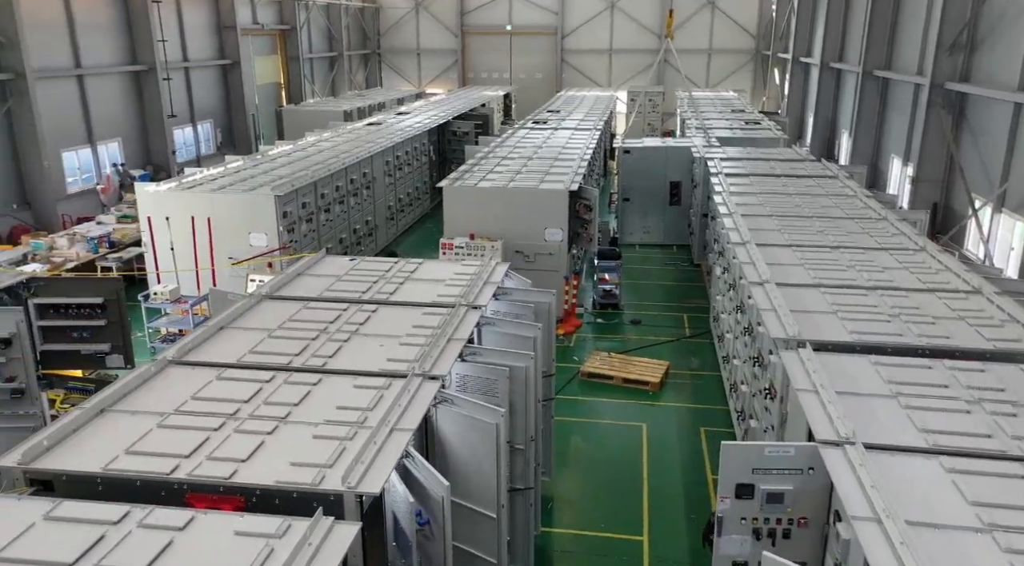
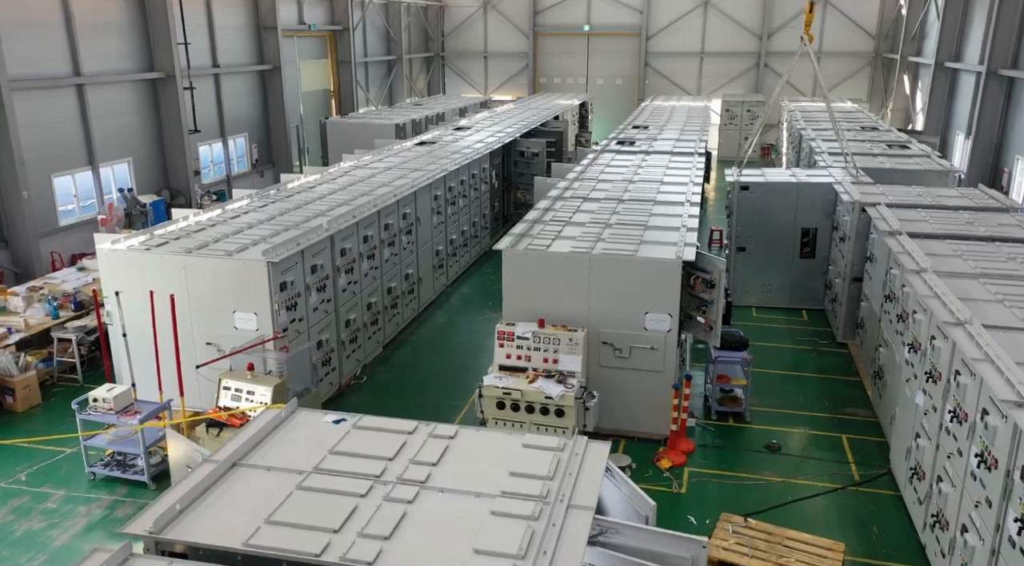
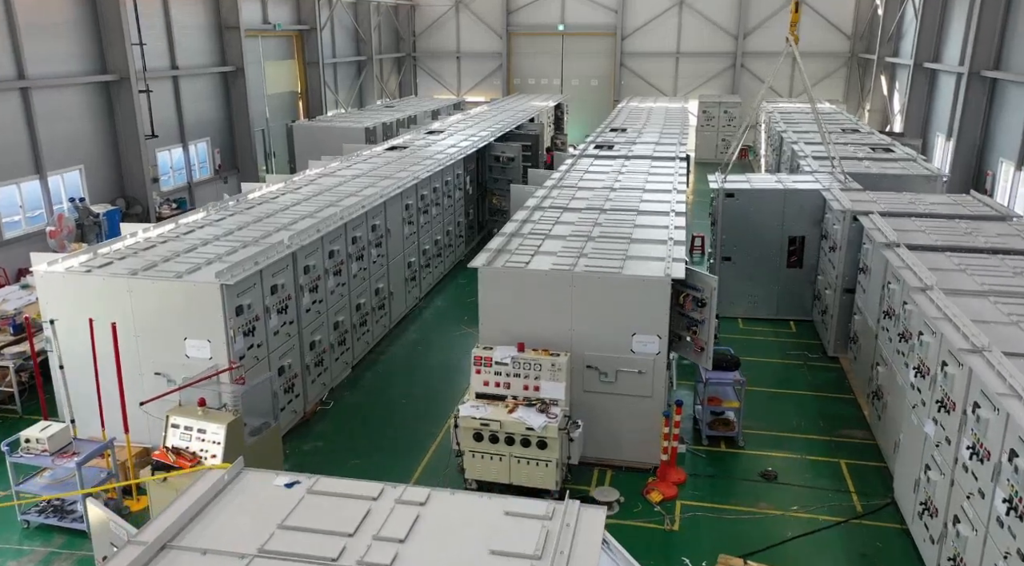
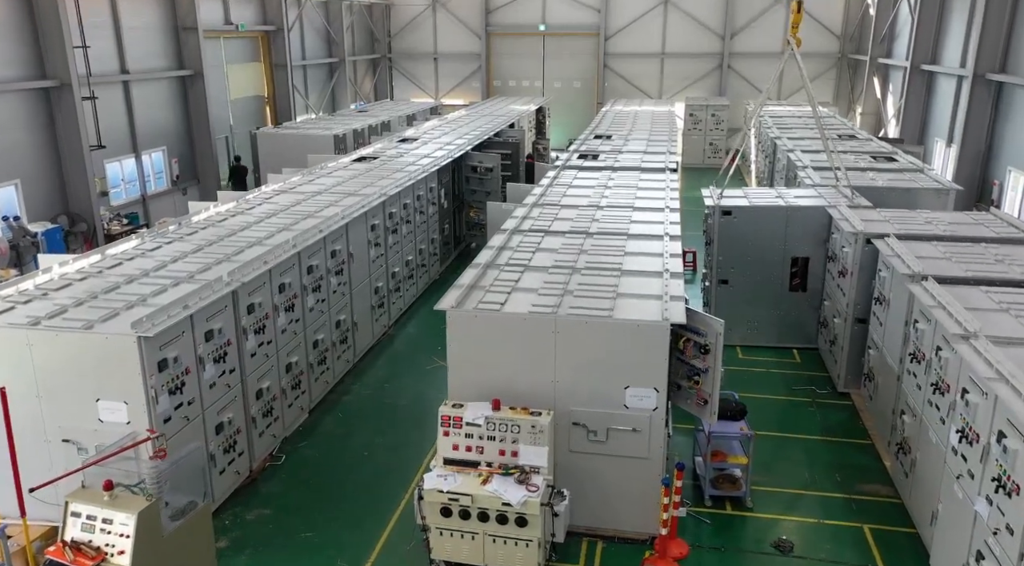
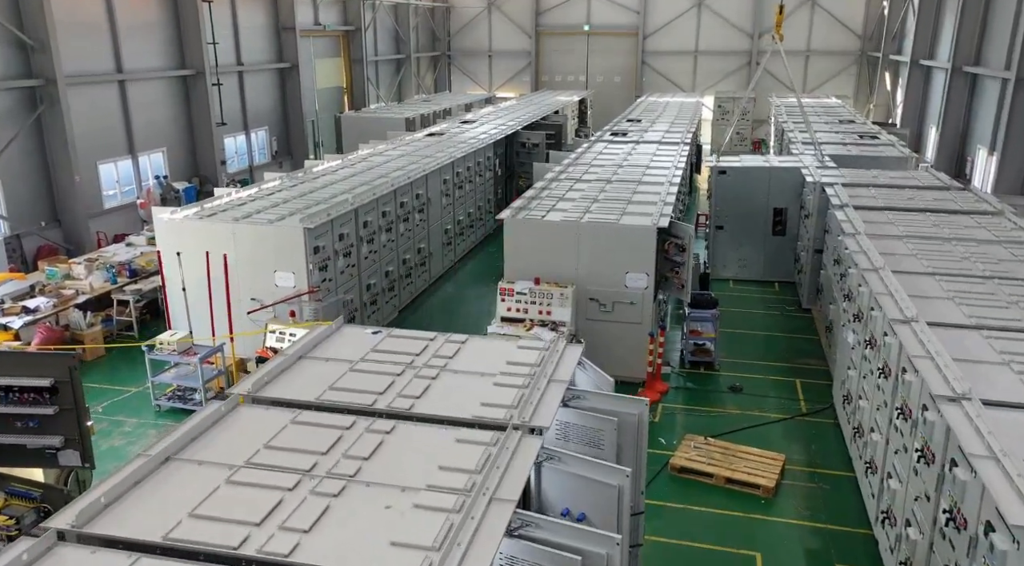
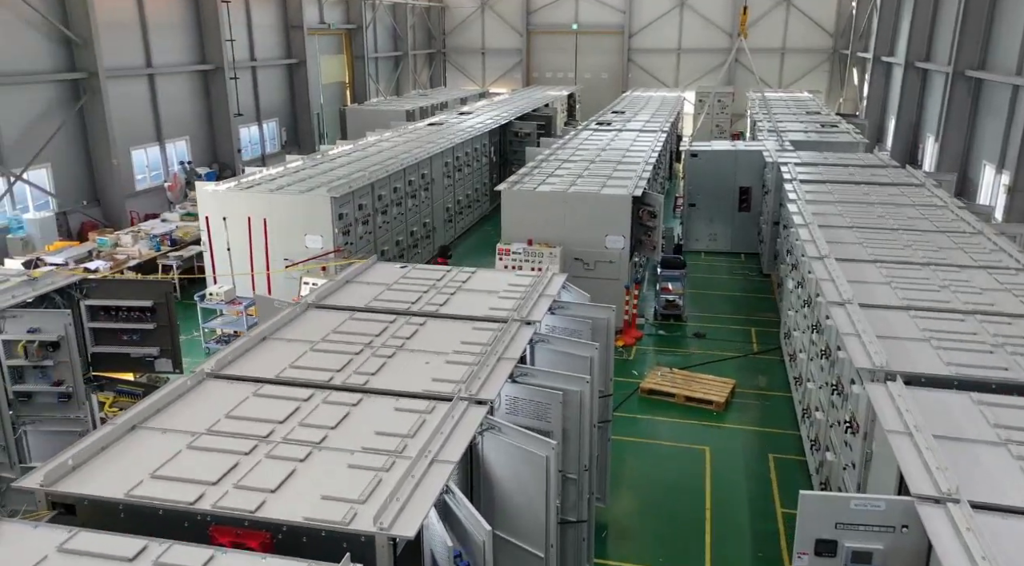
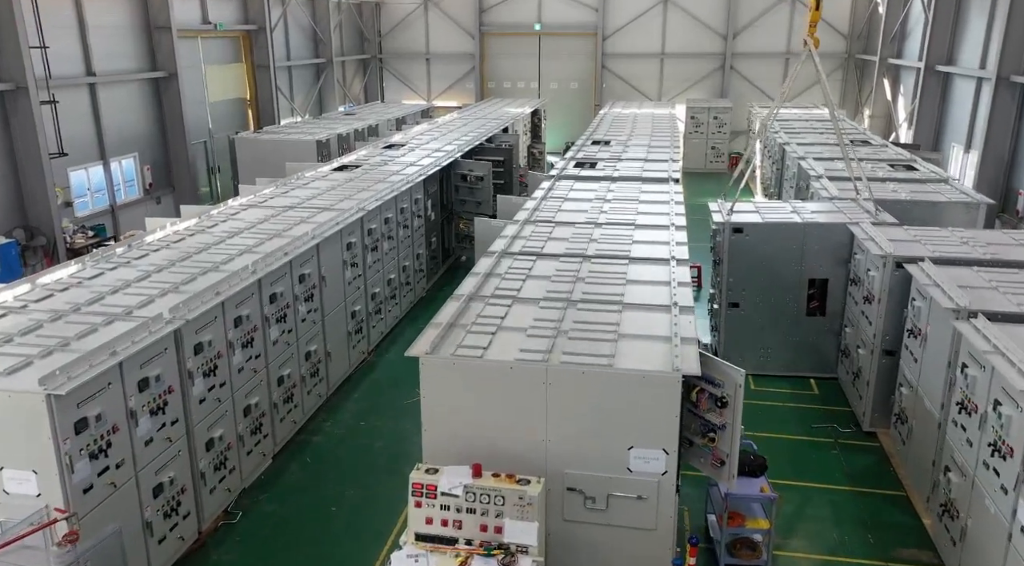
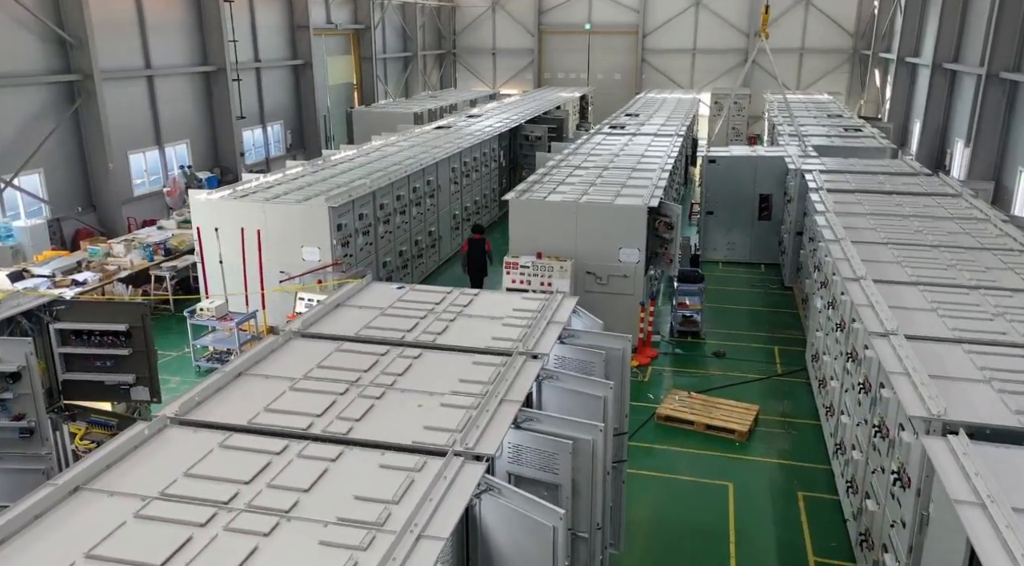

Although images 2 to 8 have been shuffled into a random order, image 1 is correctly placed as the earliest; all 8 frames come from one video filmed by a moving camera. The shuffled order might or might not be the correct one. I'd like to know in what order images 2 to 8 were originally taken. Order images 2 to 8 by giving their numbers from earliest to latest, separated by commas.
6, 8, 5, 2, 3, 4, 7
